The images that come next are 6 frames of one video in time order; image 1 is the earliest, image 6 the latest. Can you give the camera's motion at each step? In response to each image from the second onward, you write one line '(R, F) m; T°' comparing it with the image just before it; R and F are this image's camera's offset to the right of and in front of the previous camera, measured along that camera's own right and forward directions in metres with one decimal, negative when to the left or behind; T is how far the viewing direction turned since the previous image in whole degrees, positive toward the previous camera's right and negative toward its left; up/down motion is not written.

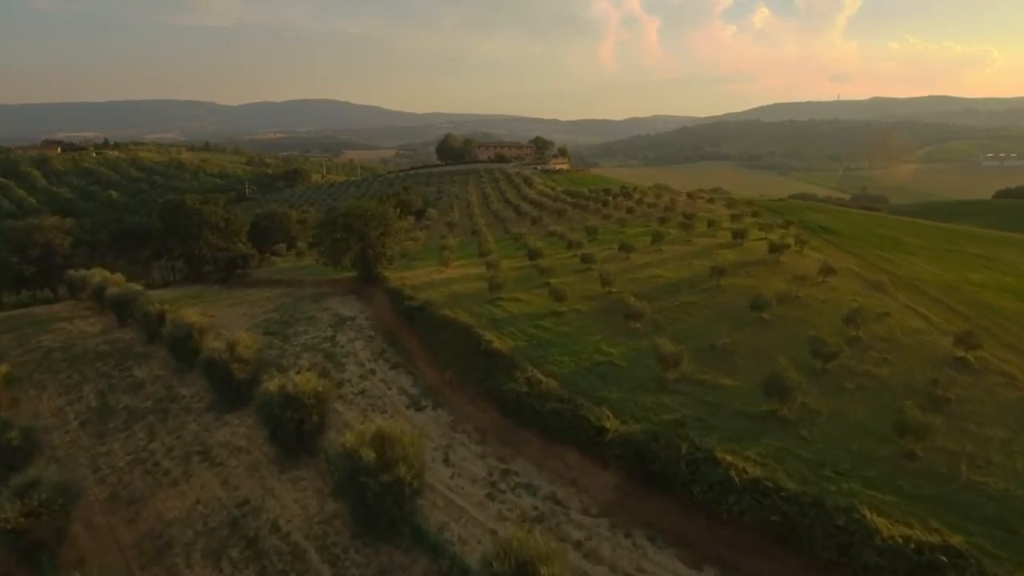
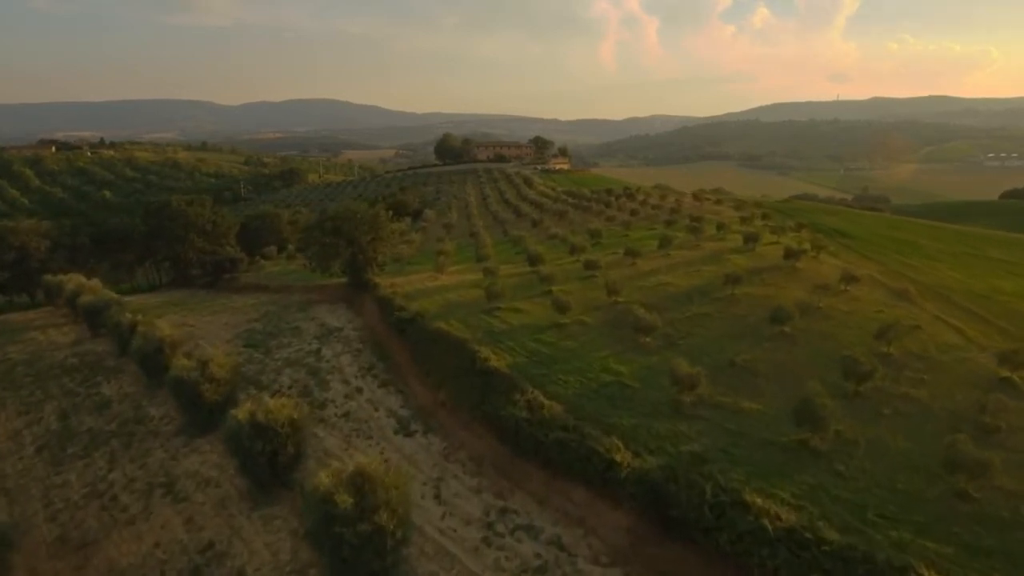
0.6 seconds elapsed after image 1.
(0.0, +3.0) m; 0°
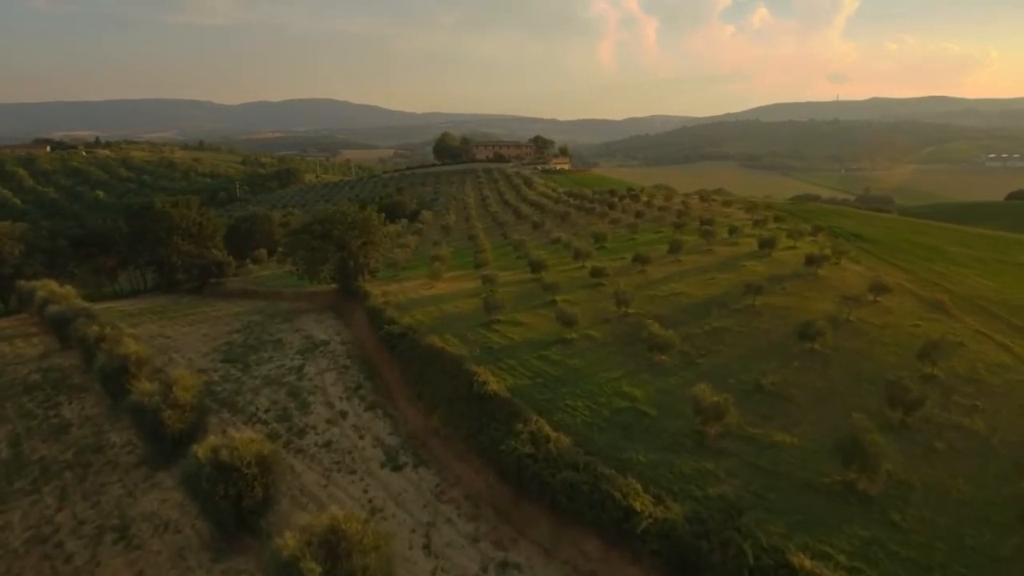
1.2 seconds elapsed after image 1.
(-0.1, +3.2) m; 0°
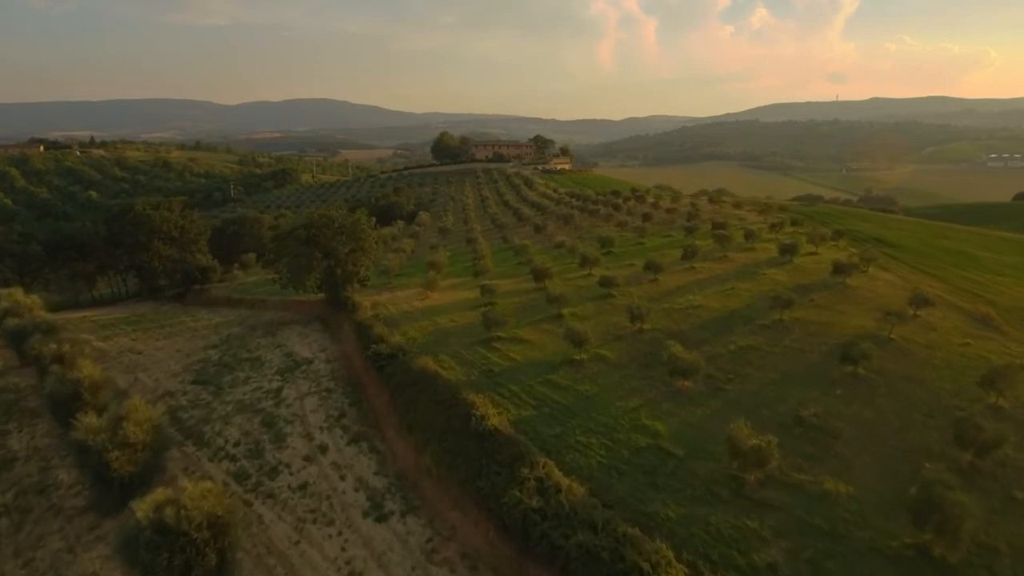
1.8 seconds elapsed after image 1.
(-0.1, +3.6) m; 0°
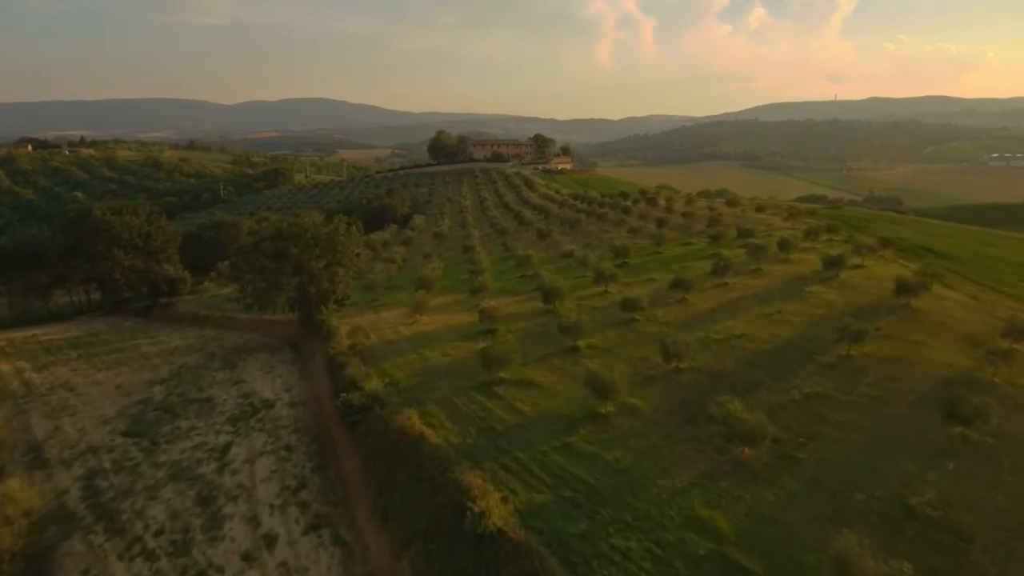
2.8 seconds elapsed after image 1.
(-0.3, +6.2) m; 0°
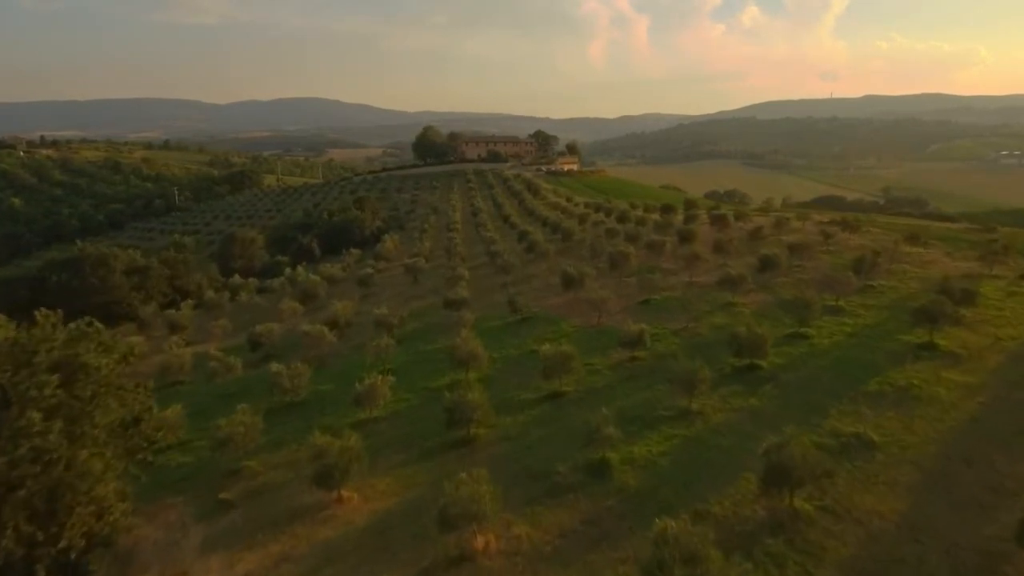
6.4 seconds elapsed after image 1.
(-0.9, +23.9) m; 0°
